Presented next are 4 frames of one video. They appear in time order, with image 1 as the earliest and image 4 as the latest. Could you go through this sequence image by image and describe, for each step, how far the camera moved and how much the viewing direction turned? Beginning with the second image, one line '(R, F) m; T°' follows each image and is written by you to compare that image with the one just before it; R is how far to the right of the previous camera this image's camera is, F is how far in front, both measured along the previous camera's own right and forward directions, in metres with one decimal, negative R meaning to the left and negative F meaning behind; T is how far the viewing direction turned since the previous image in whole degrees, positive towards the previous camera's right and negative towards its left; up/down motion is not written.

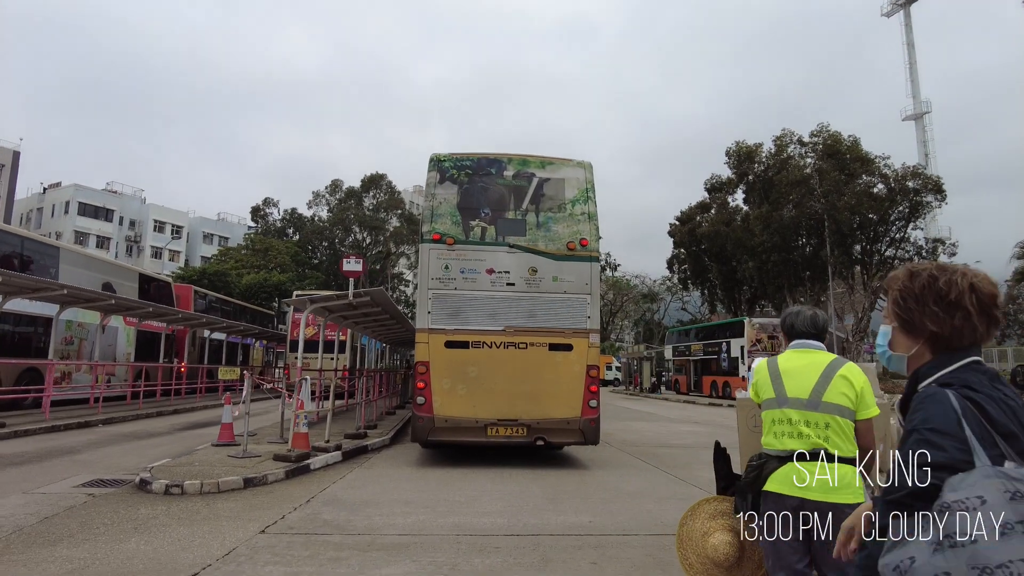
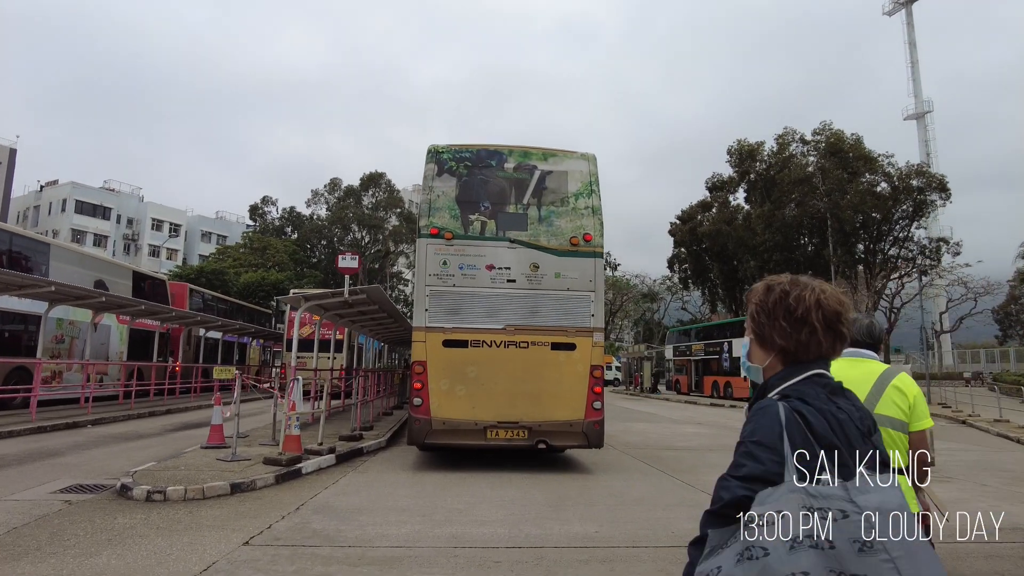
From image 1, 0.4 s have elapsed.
(0.0, +0.3) m; 0°
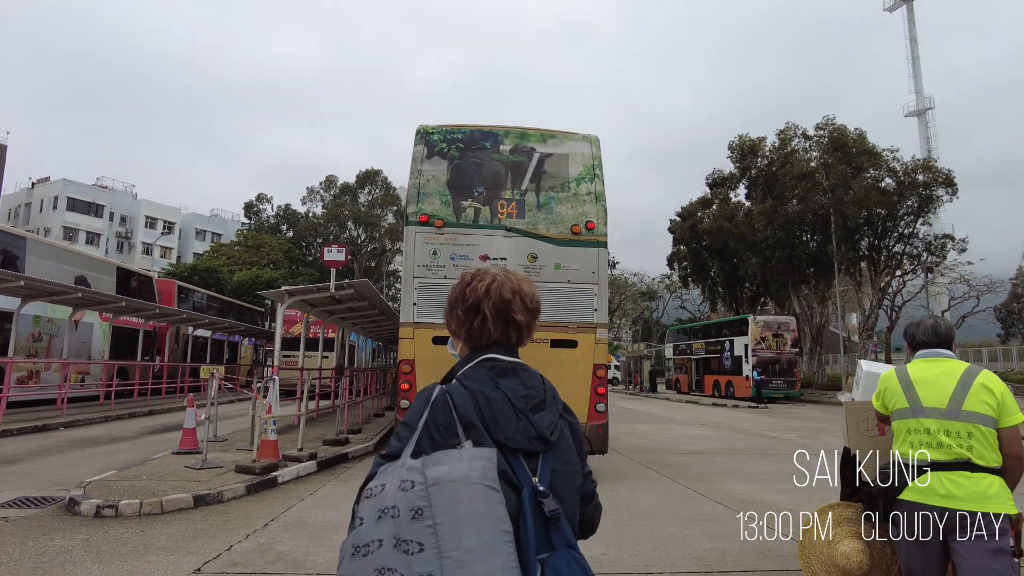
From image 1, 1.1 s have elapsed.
(0.0, +0.7) m; 0°
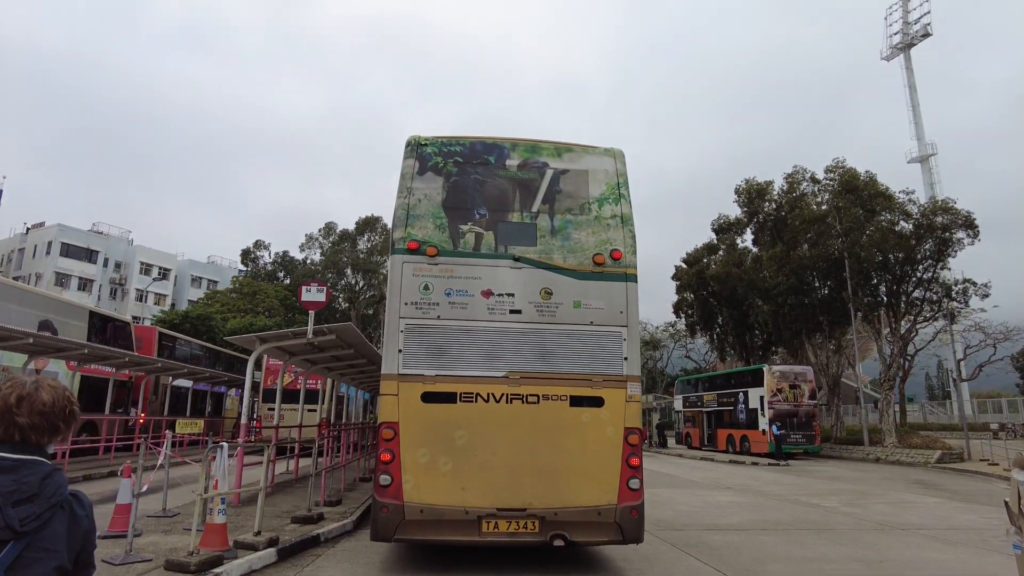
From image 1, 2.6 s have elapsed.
(-0.1, +1.5) m; 0°
